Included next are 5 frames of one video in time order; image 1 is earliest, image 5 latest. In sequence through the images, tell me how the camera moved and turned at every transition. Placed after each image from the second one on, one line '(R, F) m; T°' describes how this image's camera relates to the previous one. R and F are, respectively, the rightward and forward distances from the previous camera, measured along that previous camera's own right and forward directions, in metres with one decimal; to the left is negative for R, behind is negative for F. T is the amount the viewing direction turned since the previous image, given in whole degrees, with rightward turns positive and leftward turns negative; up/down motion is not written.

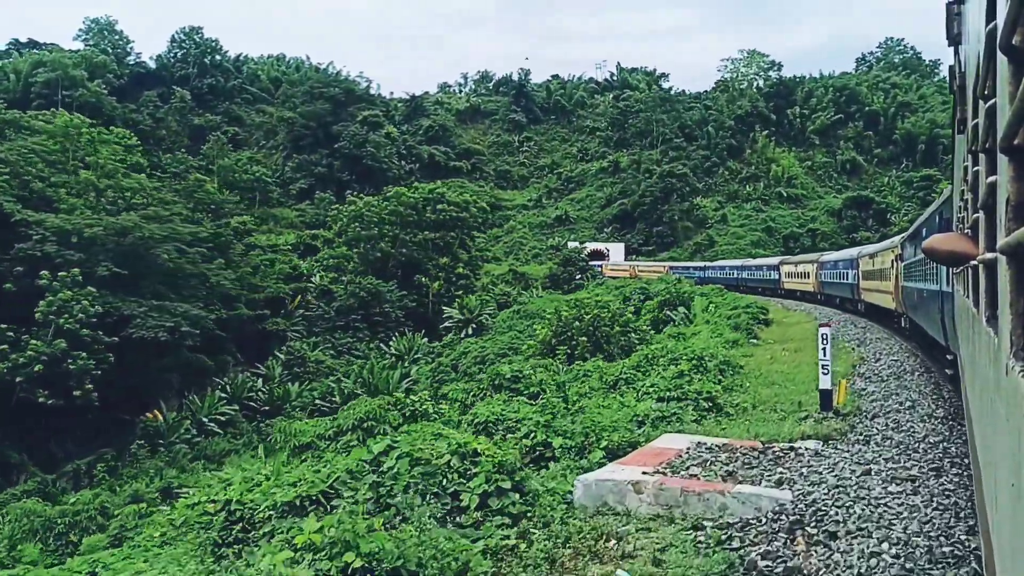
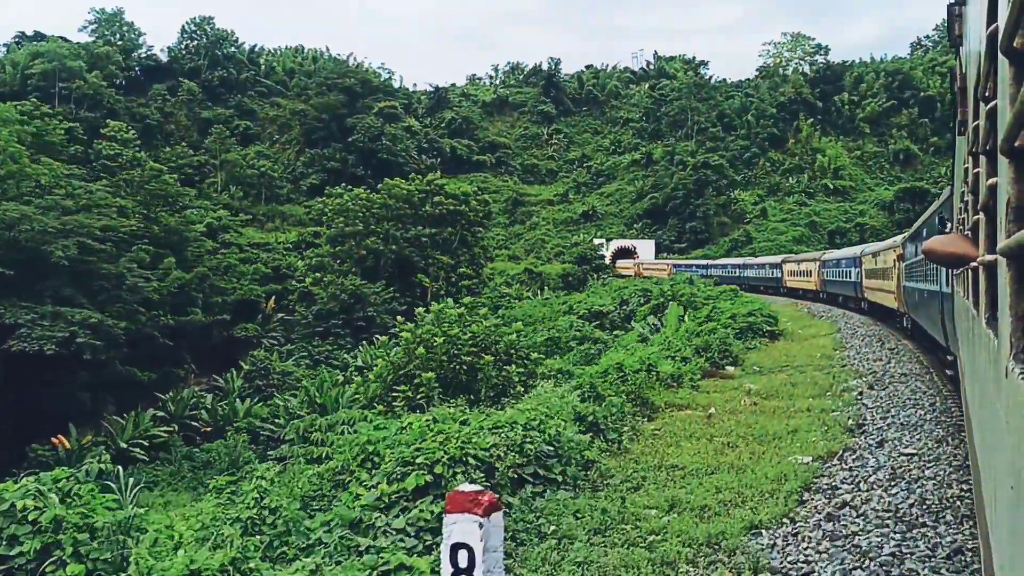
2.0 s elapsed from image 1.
(+1.7, +3.4) m; -3°
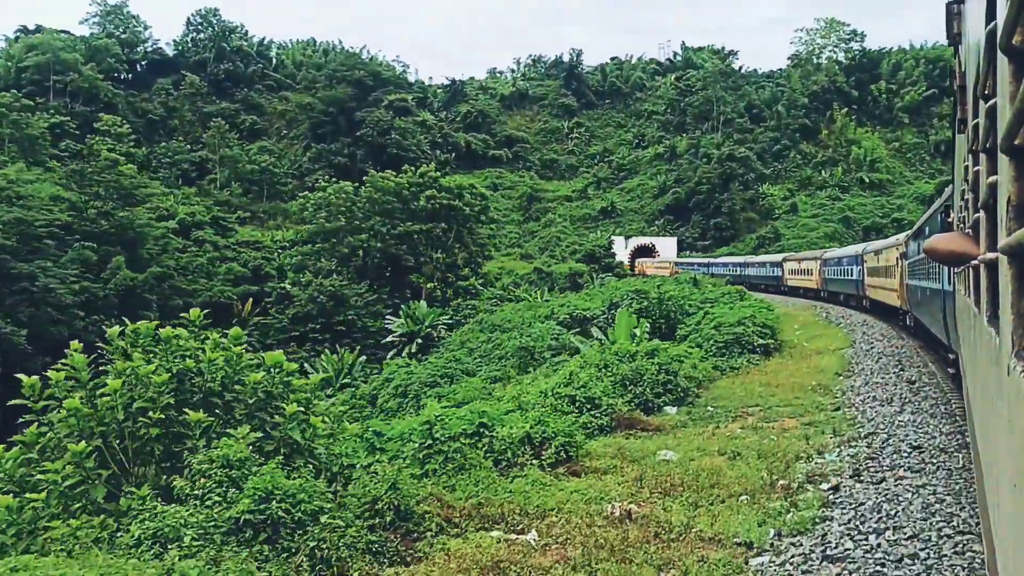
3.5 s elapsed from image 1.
(+1.3, +2.5) m; -2°
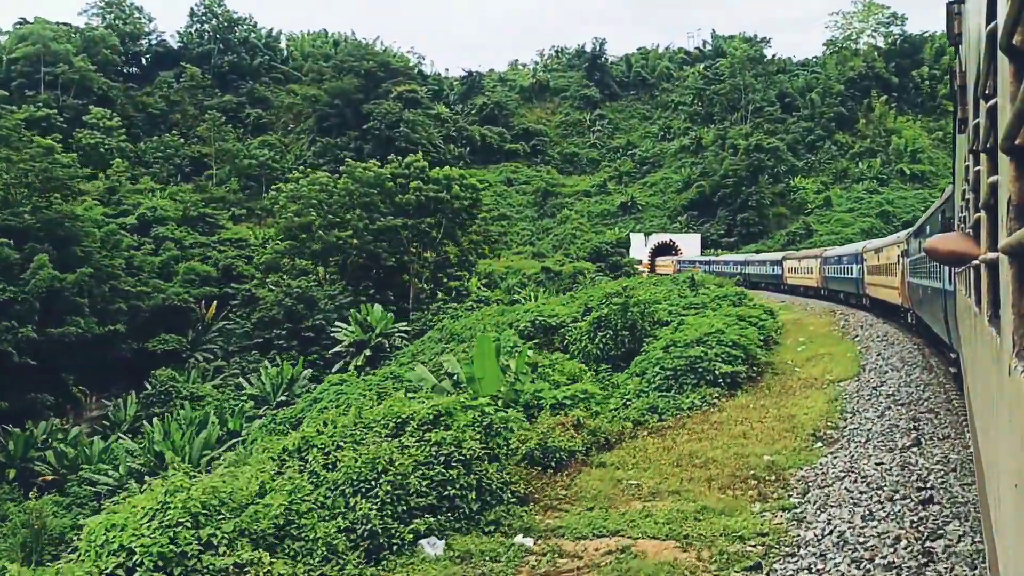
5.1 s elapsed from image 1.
(+1.4, +2.8) m; -3°
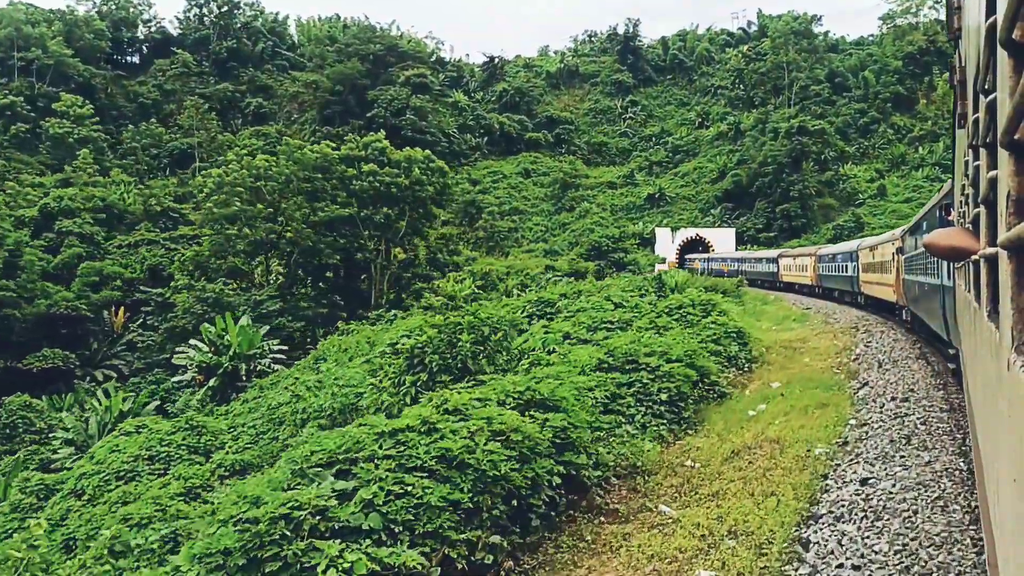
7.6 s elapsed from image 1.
(+2.2, +4.5) m; -4°
